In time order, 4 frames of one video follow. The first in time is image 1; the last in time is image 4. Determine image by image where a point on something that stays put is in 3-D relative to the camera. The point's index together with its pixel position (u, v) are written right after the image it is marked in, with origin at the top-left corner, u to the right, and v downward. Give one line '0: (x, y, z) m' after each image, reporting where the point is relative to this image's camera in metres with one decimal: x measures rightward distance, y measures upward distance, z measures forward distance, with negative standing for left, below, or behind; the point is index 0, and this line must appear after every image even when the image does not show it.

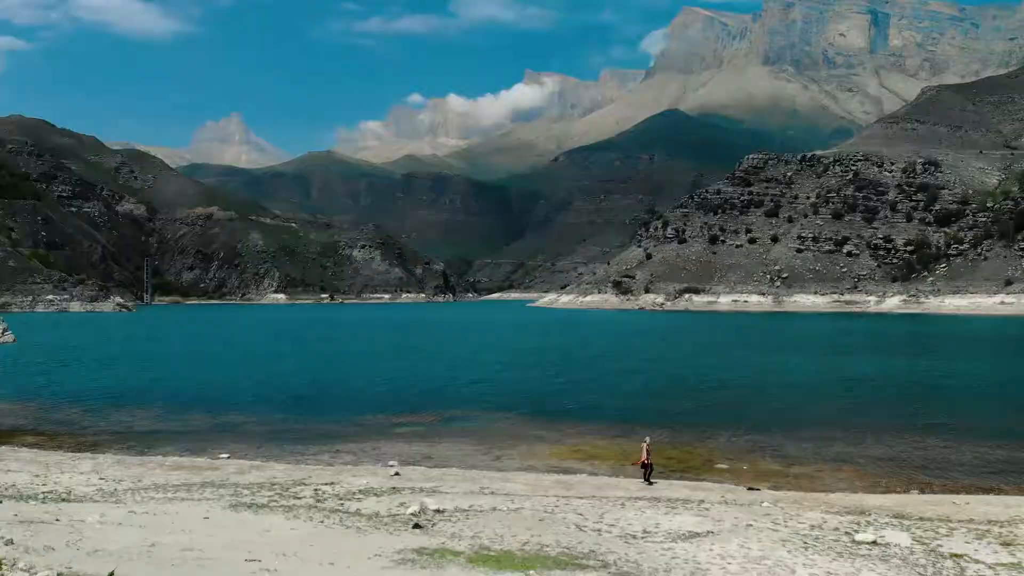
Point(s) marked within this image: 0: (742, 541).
0: (+6.0, -6.6, +19.2) m
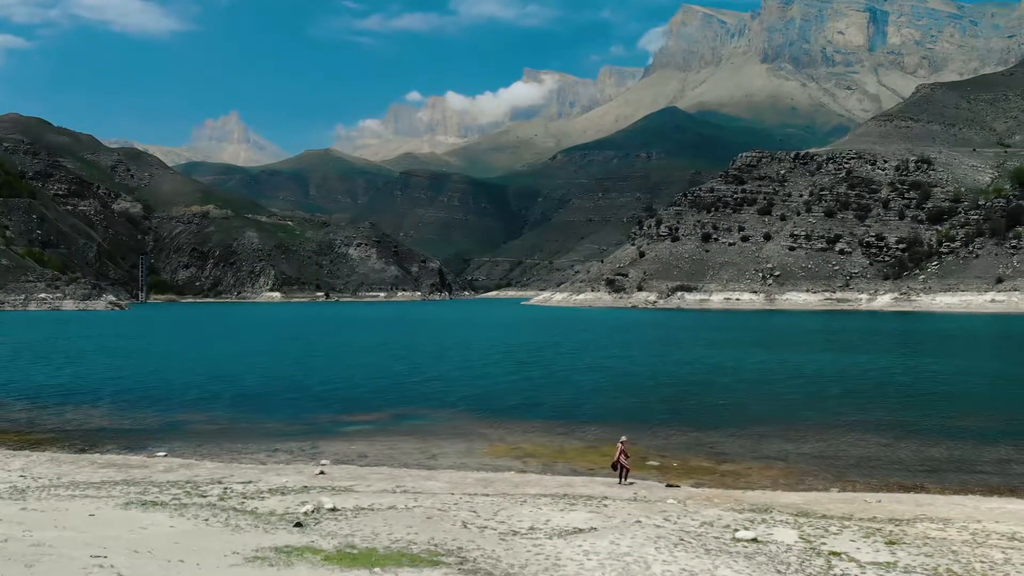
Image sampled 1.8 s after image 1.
0: (+2.8, -6.6, +19.2) m
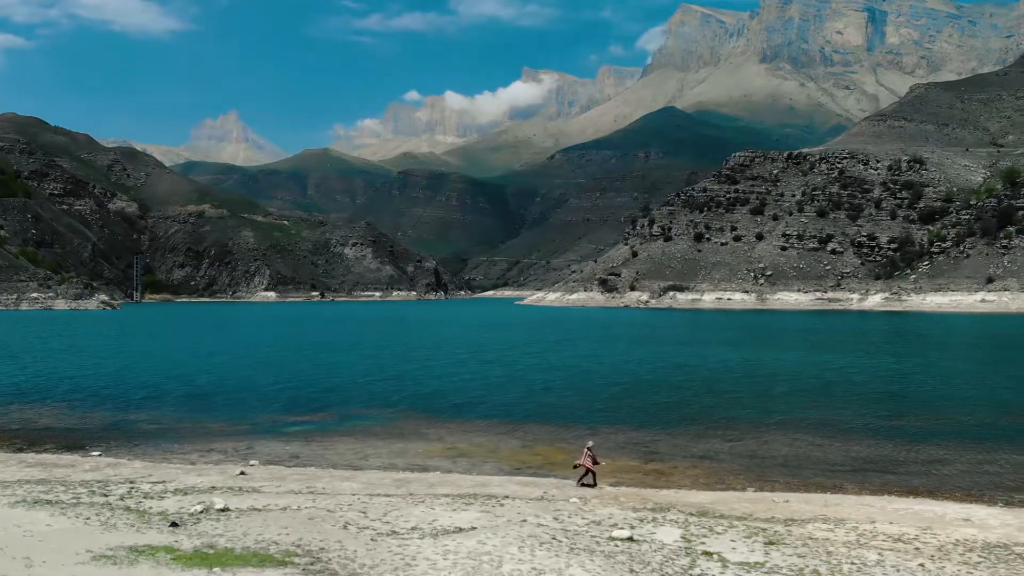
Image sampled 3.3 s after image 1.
0: (-0.6, -6.6, +19.2) m
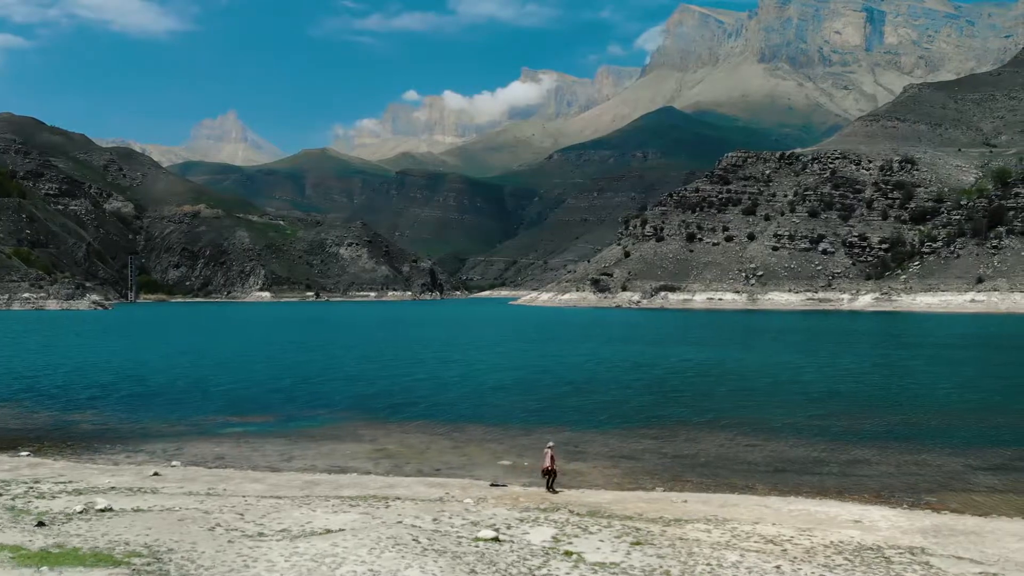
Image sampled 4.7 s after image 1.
0: (-4.4, -6.6, +19.2) m
